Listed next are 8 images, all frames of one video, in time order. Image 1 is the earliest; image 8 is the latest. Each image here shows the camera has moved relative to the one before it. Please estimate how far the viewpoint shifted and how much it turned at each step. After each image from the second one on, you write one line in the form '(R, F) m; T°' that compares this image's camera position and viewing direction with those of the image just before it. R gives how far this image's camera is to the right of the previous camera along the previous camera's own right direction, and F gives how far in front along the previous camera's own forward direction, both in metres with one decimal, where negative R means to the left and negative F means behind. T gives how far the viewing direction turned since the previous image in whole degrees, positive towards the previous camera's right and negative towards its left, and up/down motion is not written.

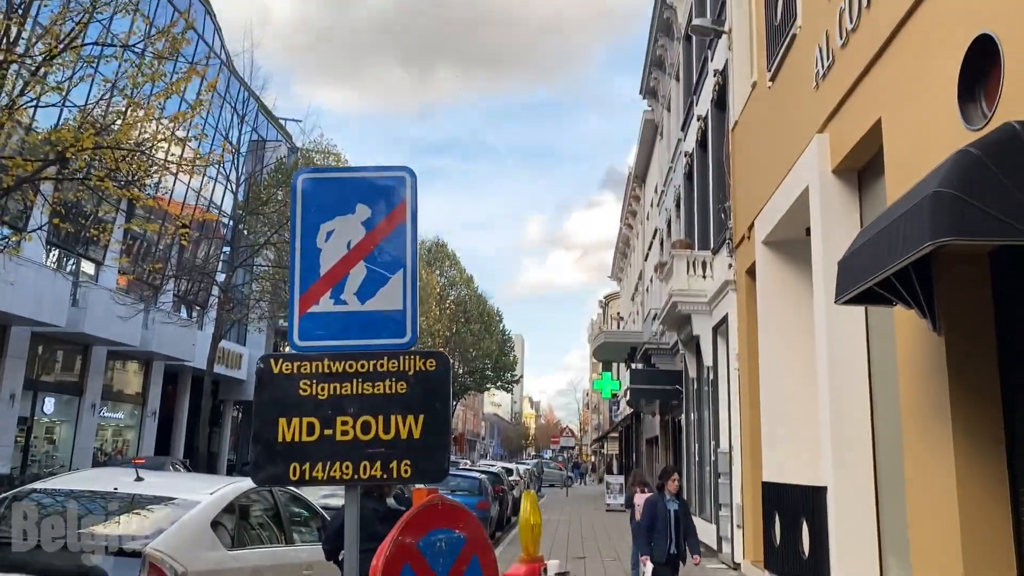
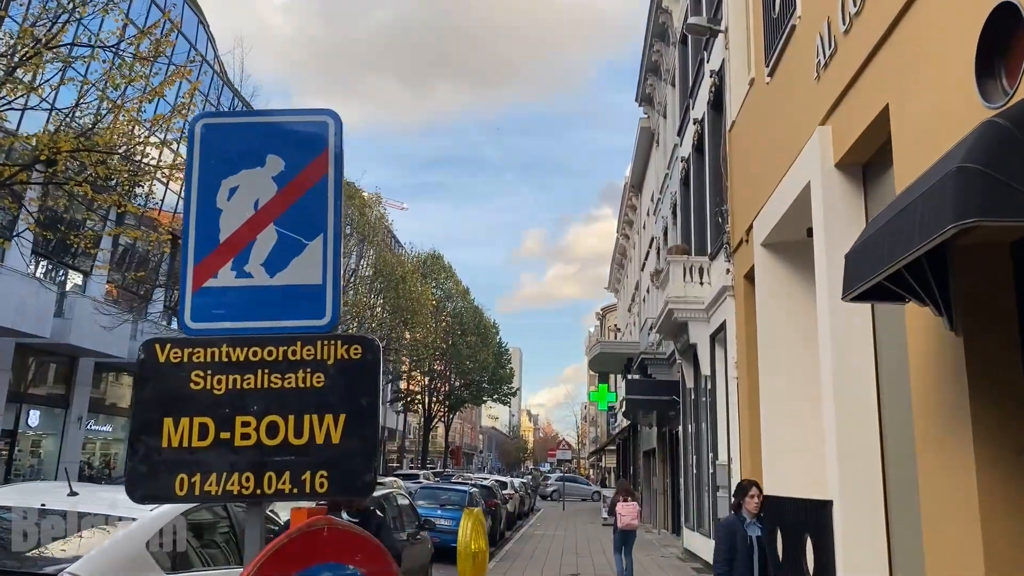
(+0.1, +0.5) m; 0°
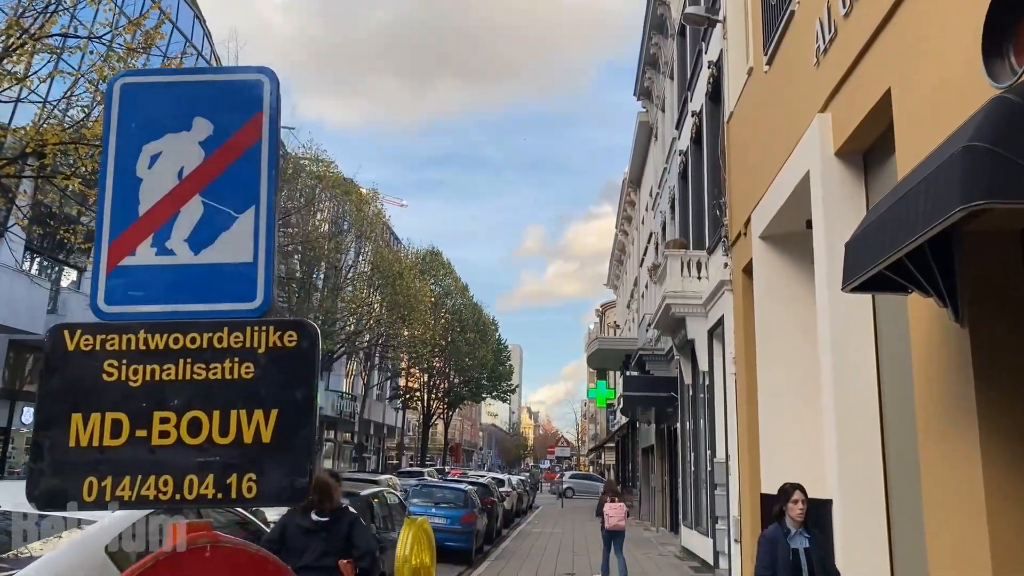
(+0.1, +0.2) m; 0°
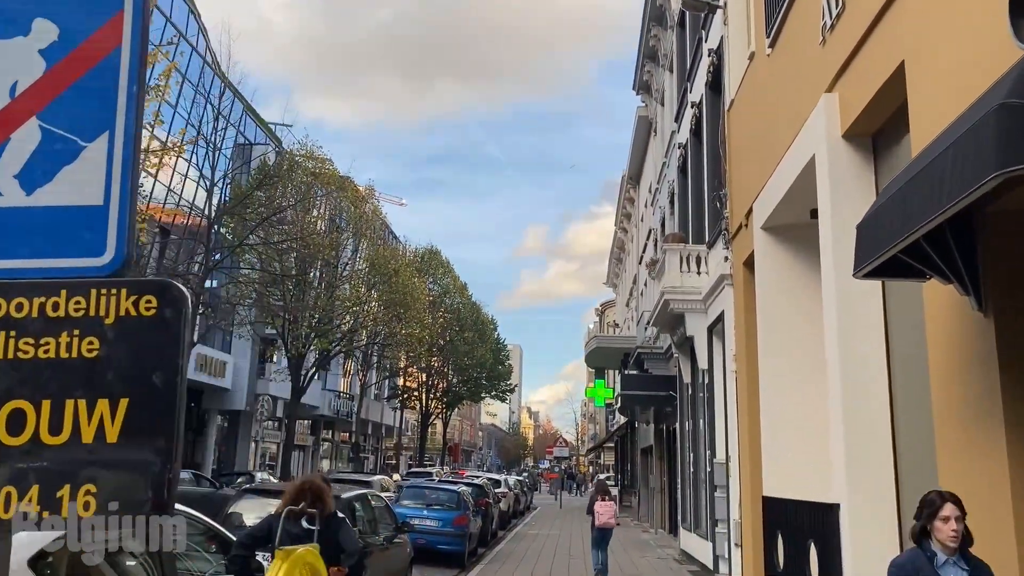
(+0.1, +0.4) m; 0°
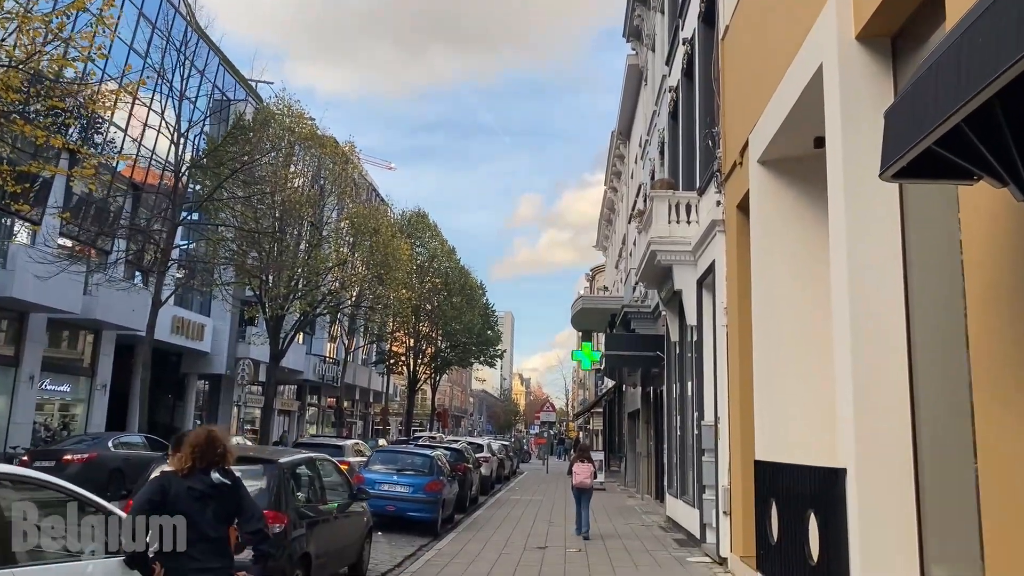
(+0.3, +1.0) m; +1°
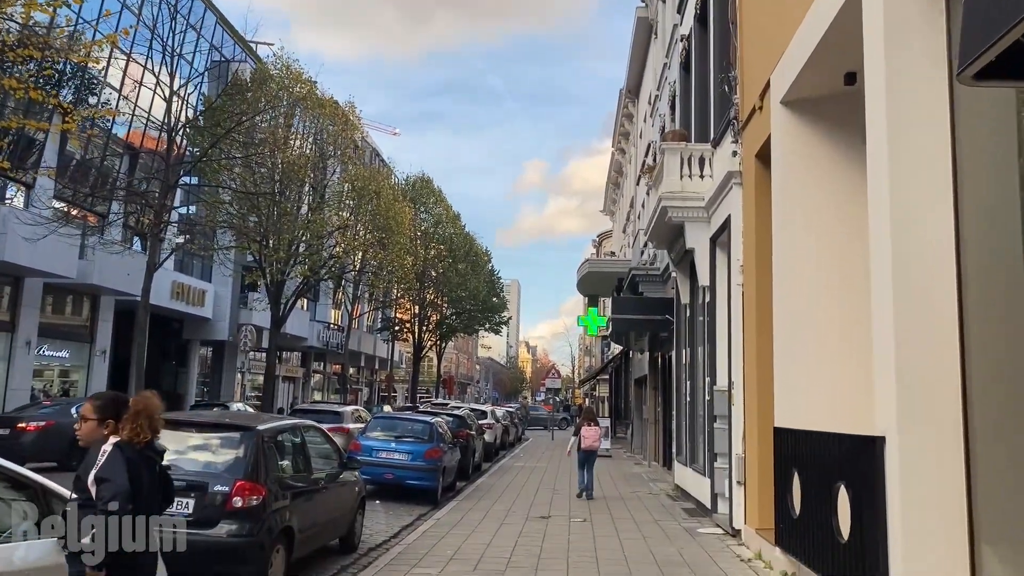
(+0.1, +0.6) m; 0°
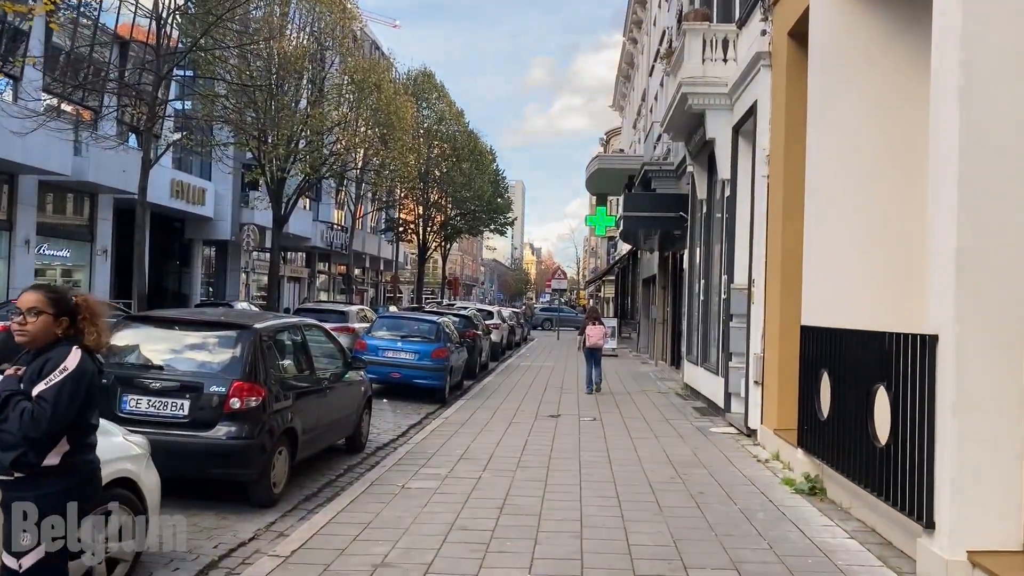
(-0.1, +0.5) m; 0°
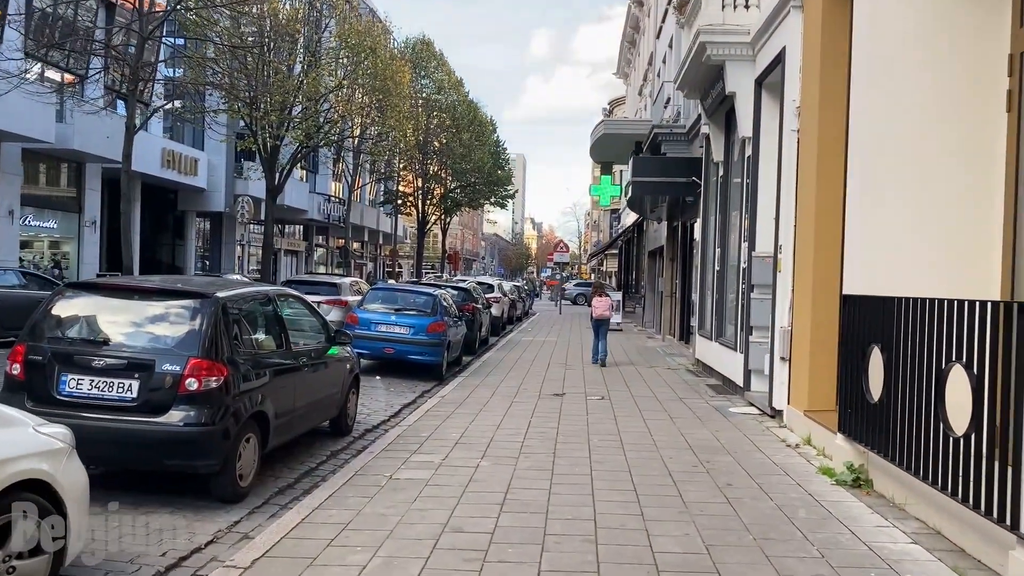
(0.0, +0.8) m; 0°
